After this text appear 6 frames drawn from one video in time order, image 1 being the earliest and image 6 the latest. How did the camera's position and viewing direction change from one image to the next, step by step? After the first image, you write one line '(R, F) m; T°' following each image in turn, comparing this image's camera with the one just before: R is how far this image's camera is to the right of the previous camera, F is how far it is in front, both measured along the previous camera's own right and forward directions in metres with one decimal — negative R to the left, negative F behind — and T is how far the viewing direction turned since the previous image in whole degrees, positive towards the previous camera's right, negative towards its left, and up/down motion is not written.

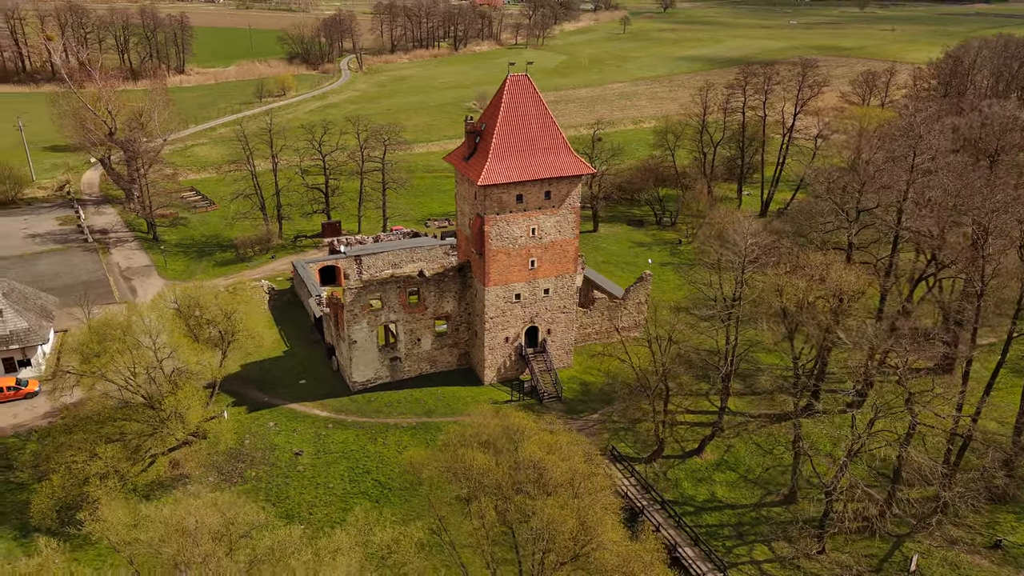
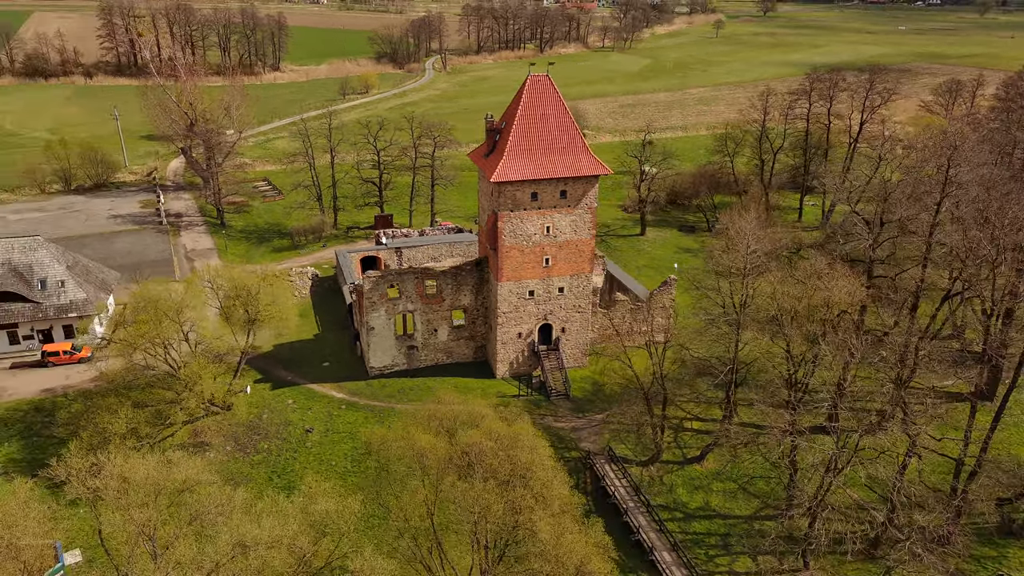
(+3.5, -0.4) m; -7°
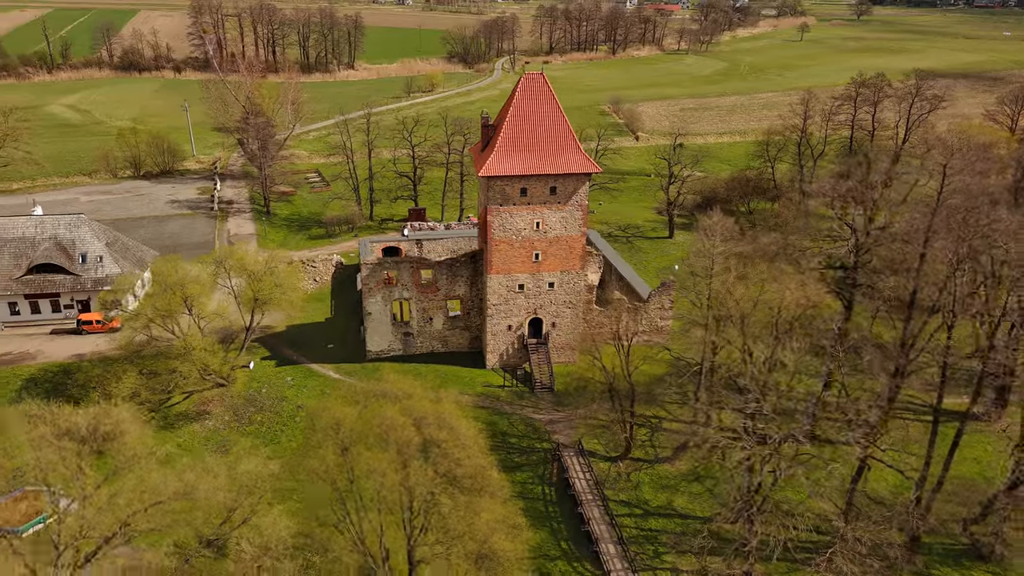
(+4.3, -0.6) m; -6°
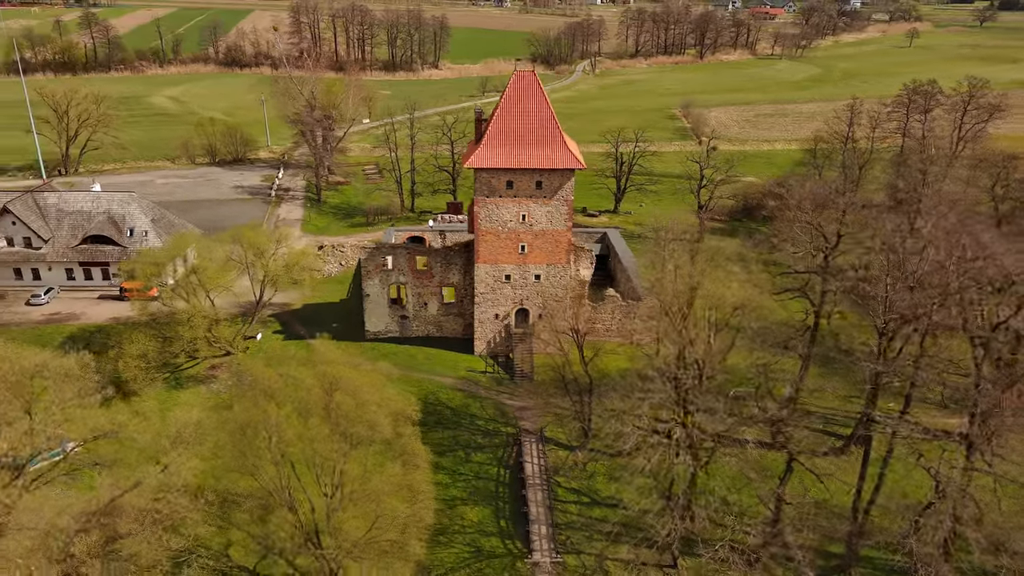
(+5.4, -0.8) m; -7°
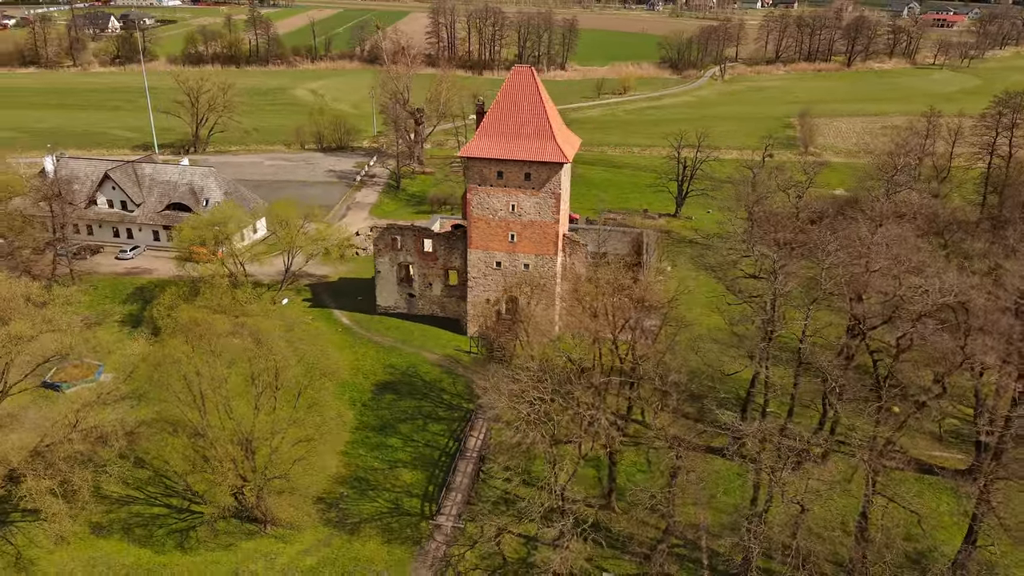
(+8.3, -0.7) m; -11°
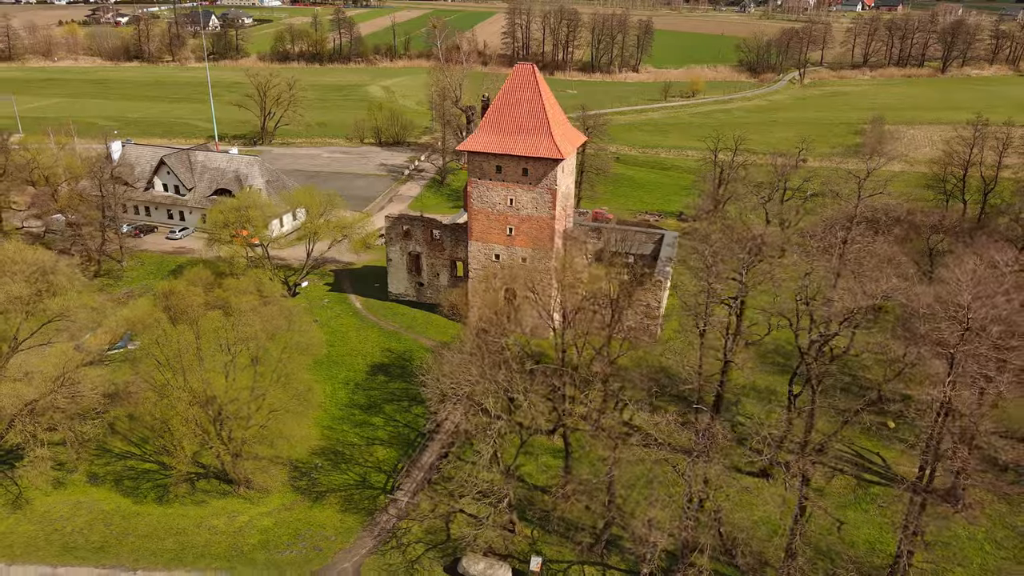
(+4.7, -0.6) m; -7°
